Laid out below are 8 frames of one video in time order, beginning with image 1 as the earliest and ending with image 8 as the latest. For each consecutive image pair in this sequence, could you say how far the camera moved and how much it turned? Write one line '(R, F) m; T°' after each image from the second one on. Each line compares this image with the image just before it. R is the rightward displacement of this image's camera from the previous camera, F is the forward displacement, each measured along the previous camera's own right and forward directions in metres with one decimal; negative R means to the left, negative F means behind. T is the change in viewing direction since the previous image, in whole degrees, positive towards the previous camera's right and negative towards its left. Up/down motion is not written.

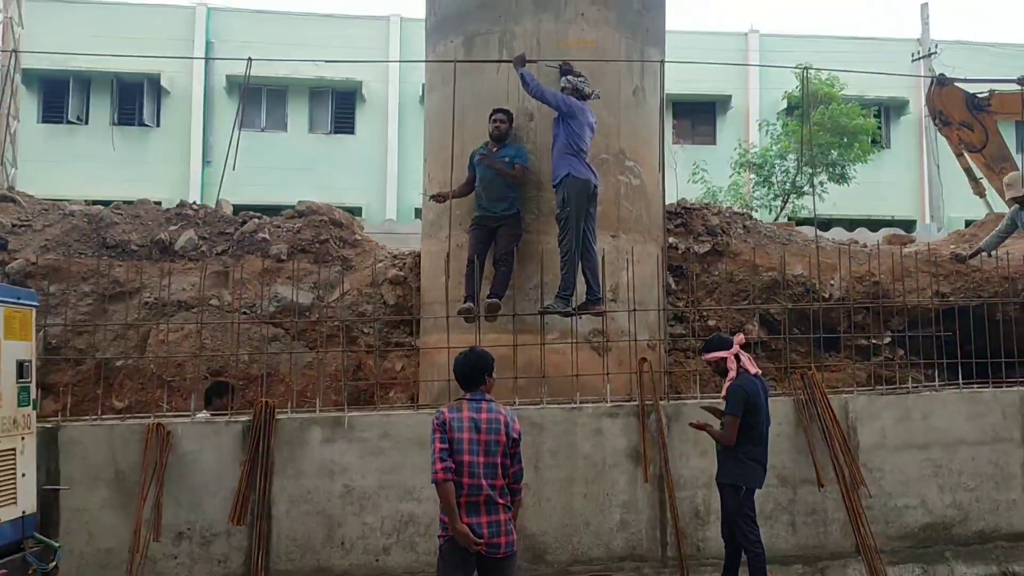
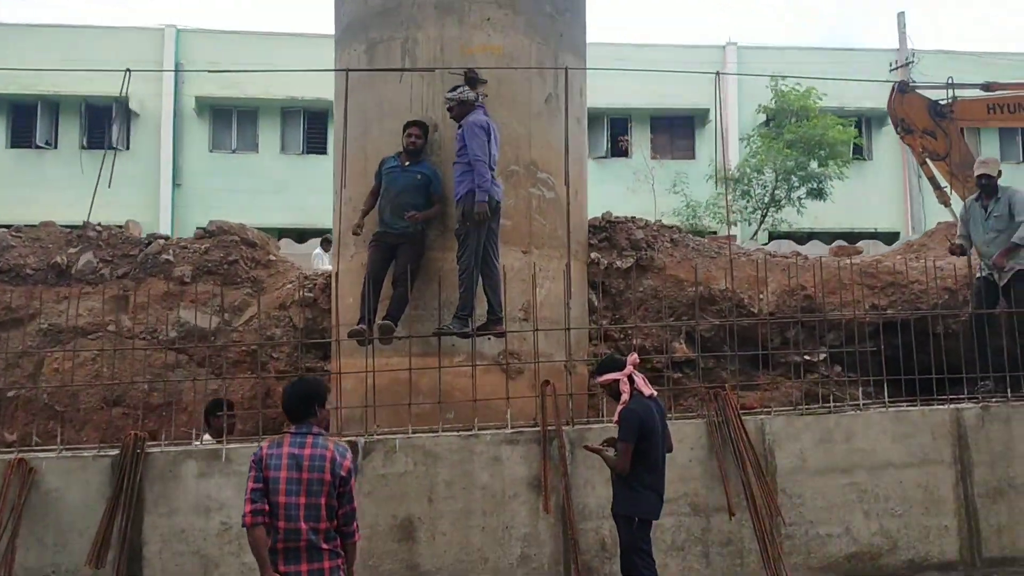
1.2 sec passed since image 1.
(+0.7, +0.3) m; 0°
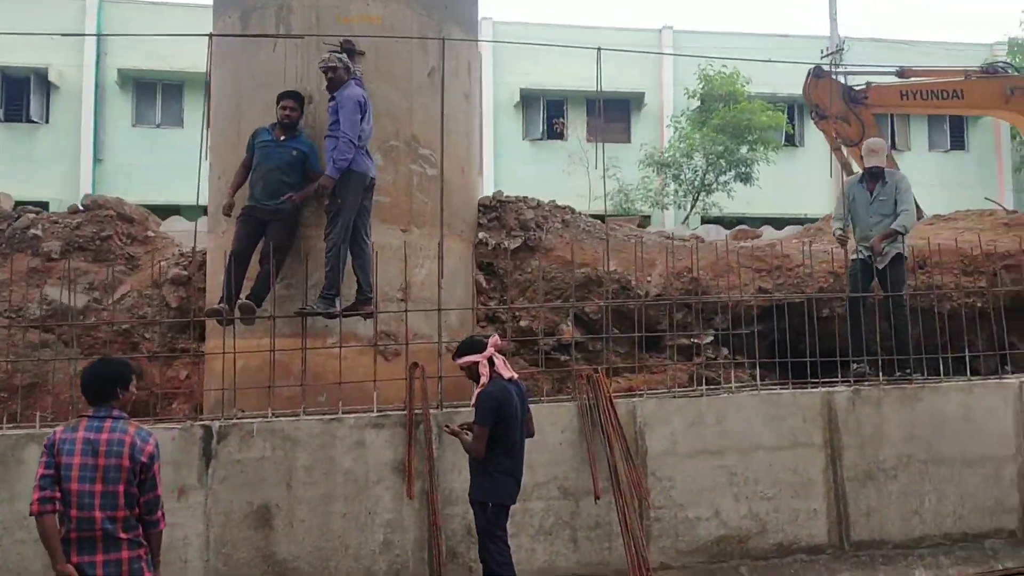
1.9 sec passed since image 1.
(+0.5, +0.1) m; +3°
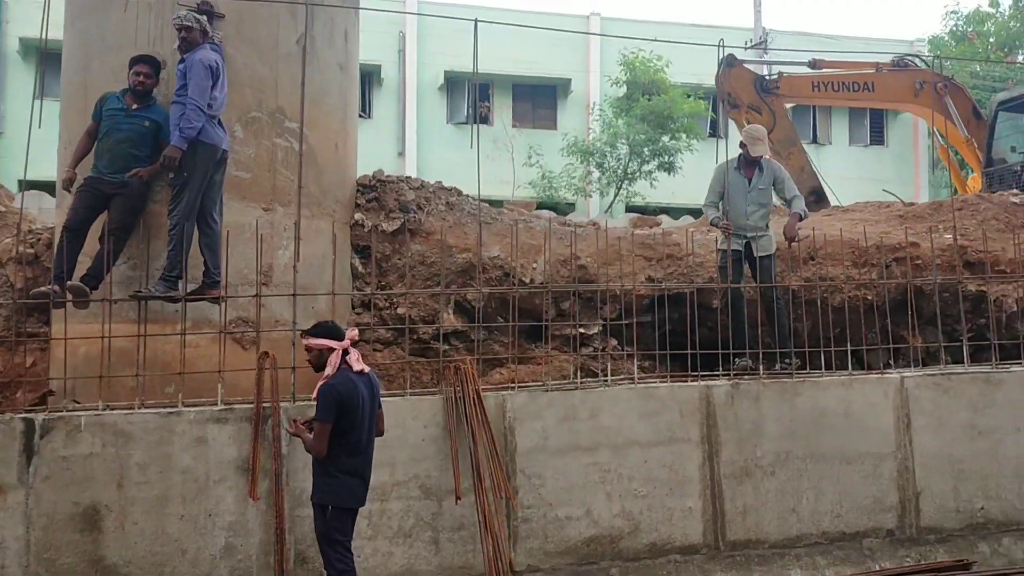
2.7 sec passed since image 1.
(+0.4, +0.3) m; +4°
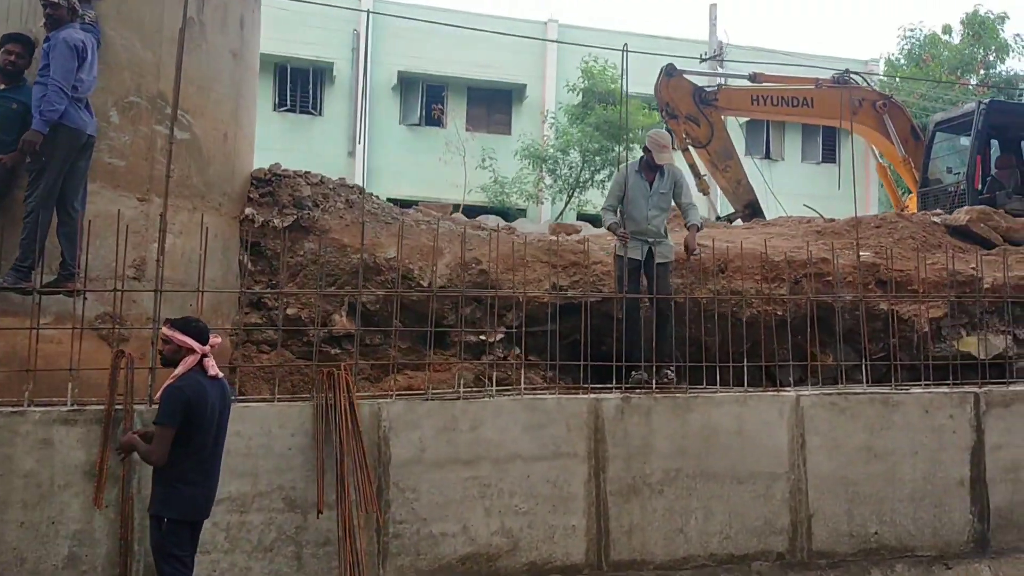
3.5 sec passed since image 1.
(+0.5, +0.2) m; +2°
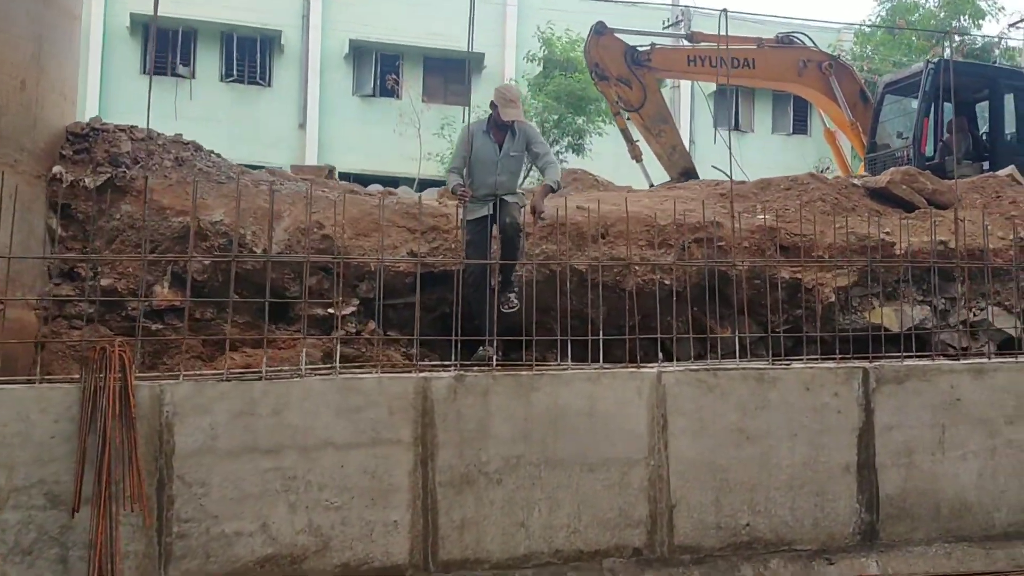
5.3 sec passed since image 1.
(+0.9, +0.6) m; 0°
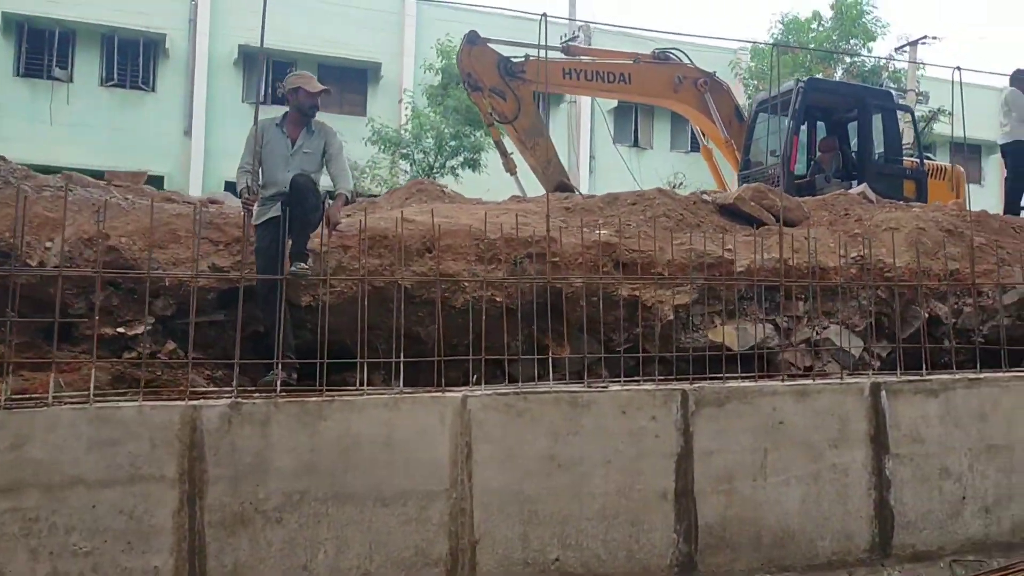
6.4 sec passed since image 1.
(+0.6, +0.3) m; +5°
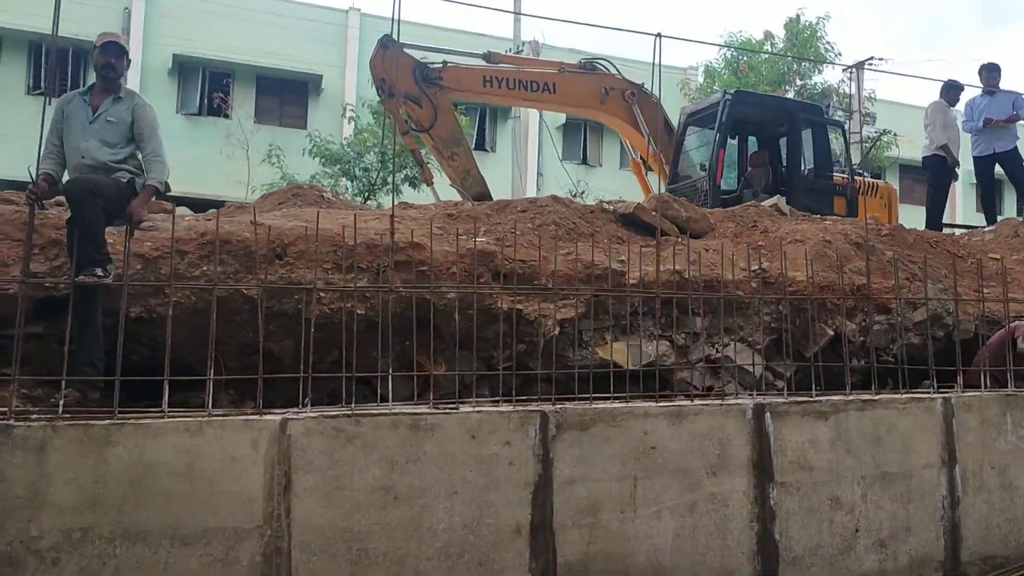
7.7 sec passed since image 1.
(+0.6, +0.5) m; +2°
